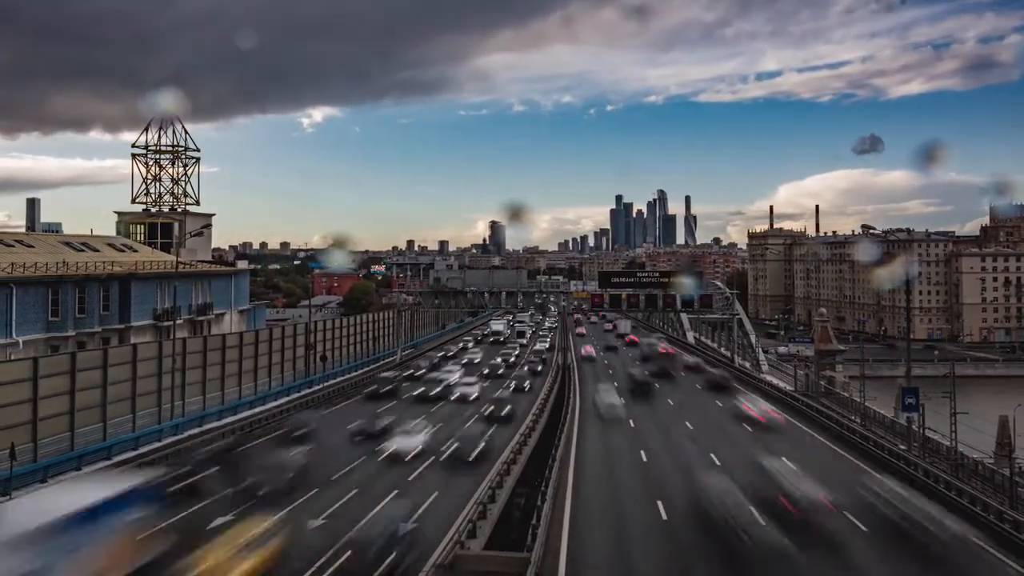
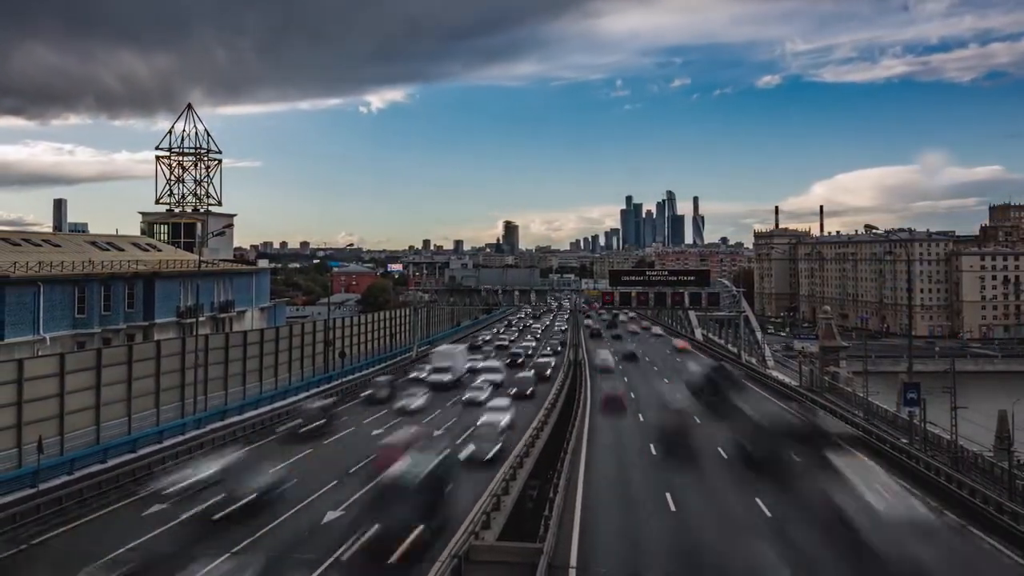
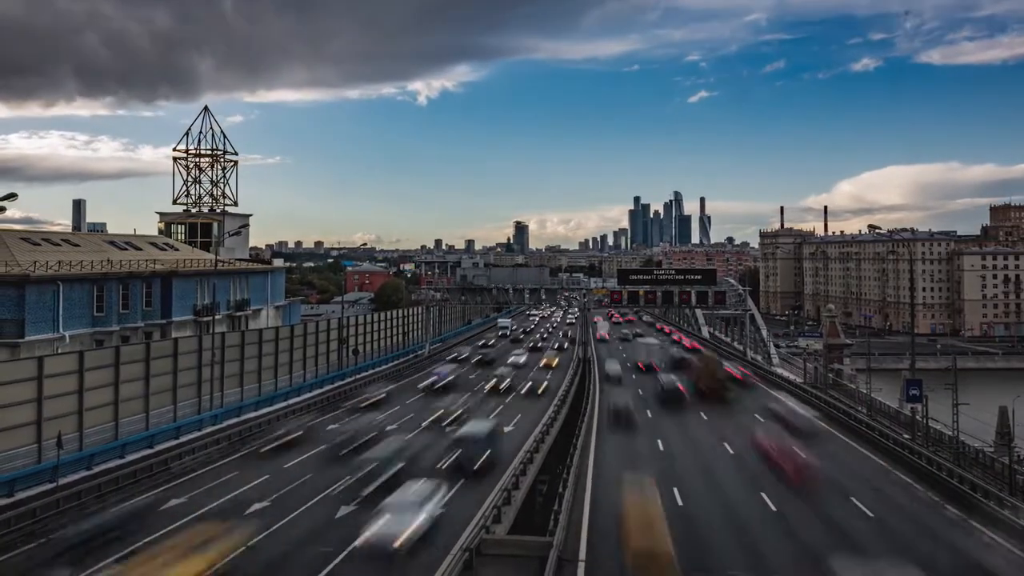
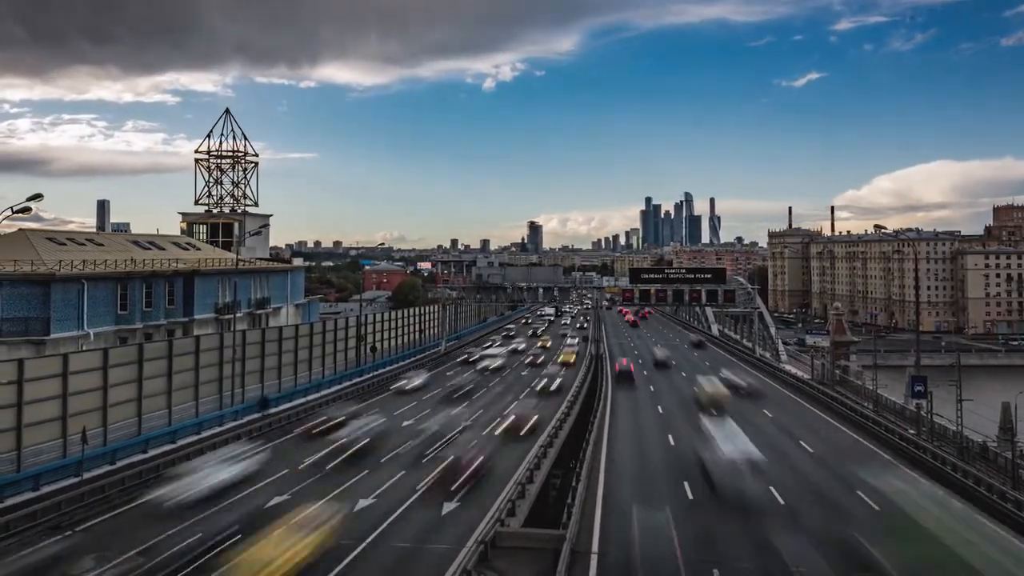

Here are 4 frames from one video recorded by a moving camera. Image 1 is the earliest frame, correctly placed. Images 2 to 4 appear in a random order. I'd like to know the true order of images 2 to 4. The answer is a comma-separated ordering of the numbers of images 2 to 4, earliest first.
2, 3, 4
